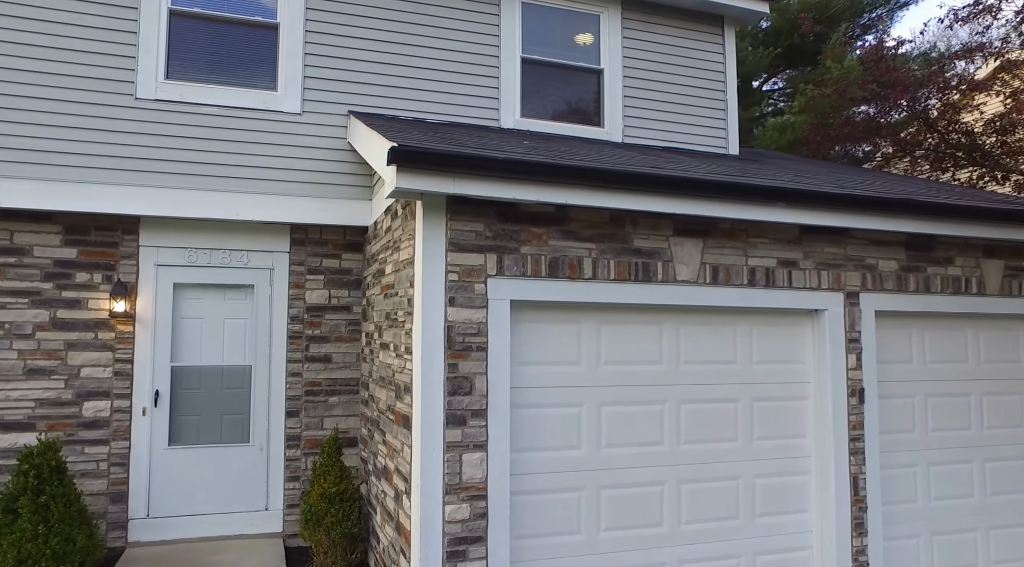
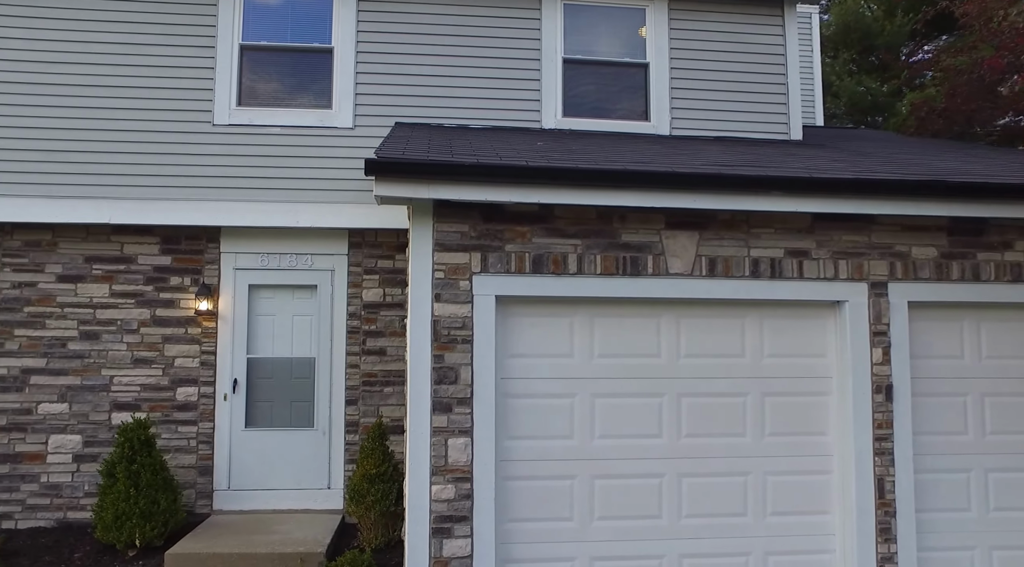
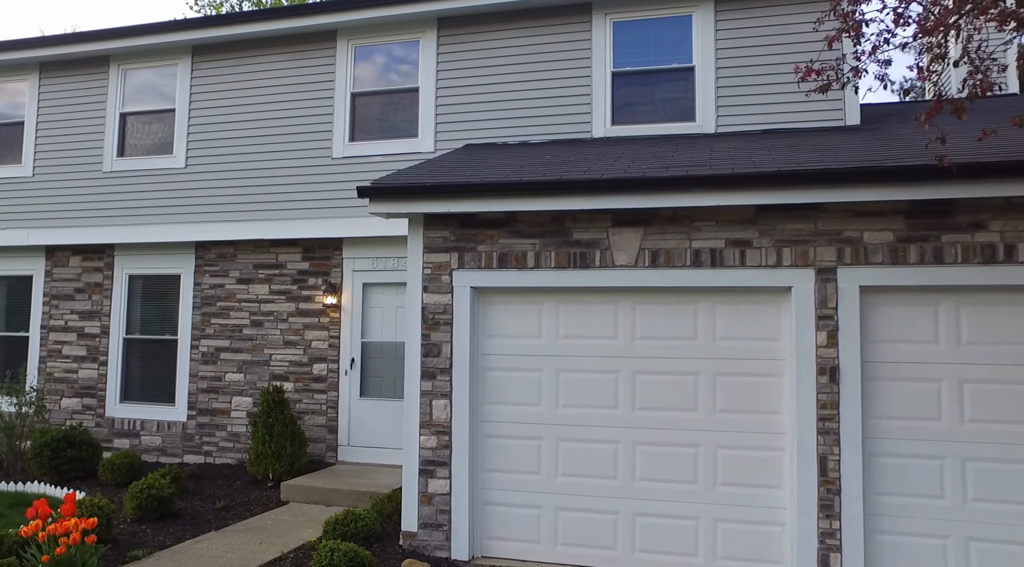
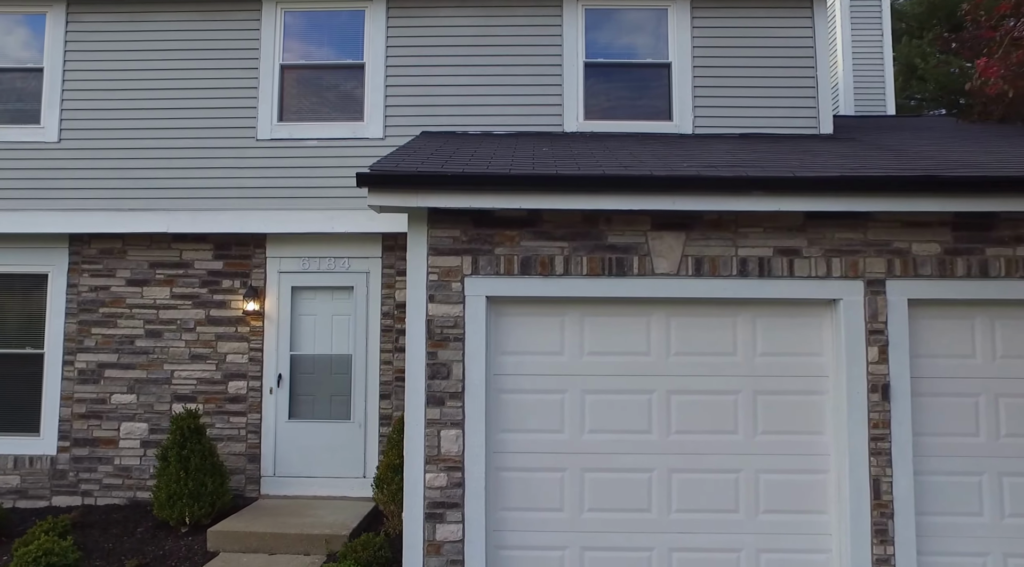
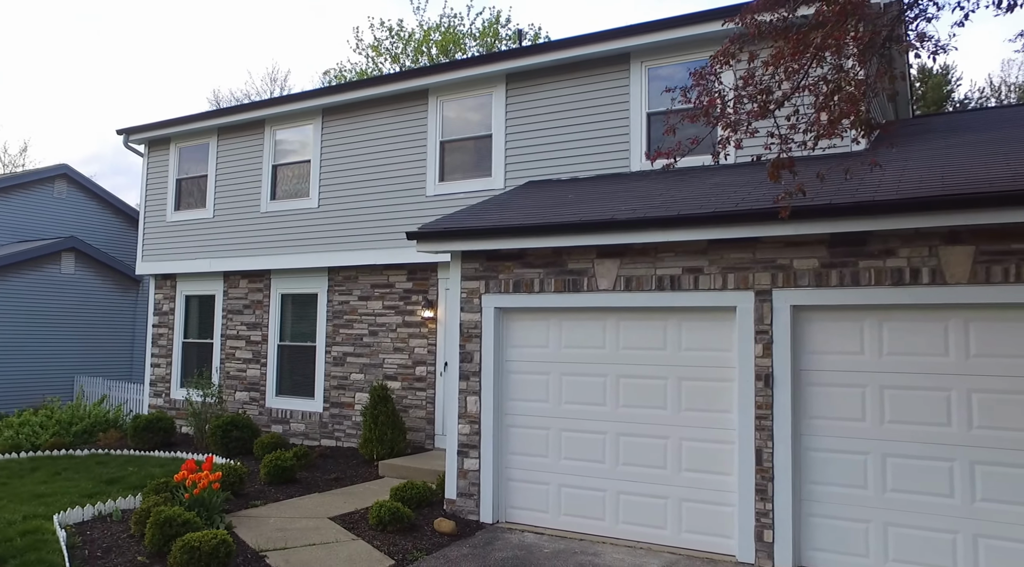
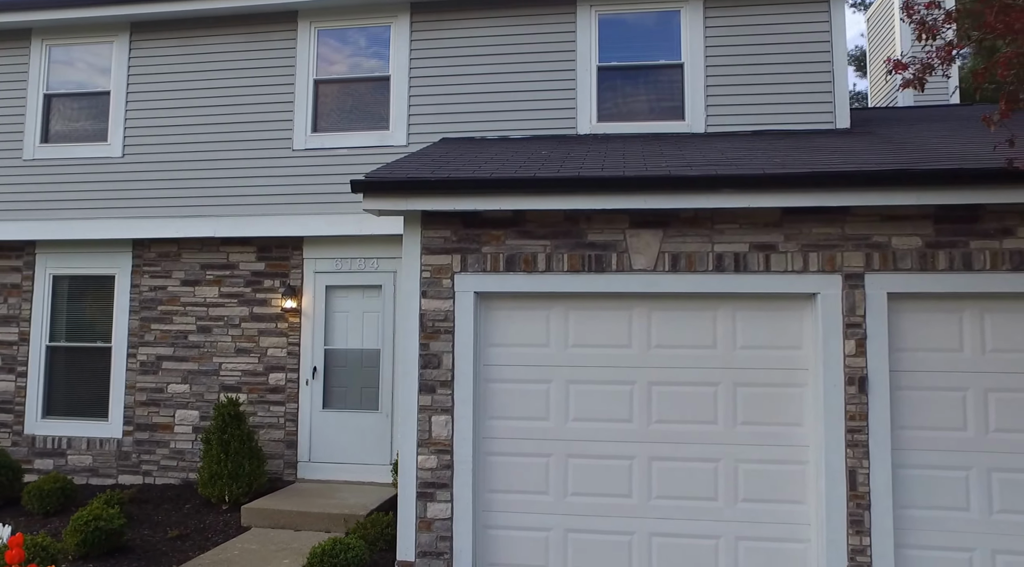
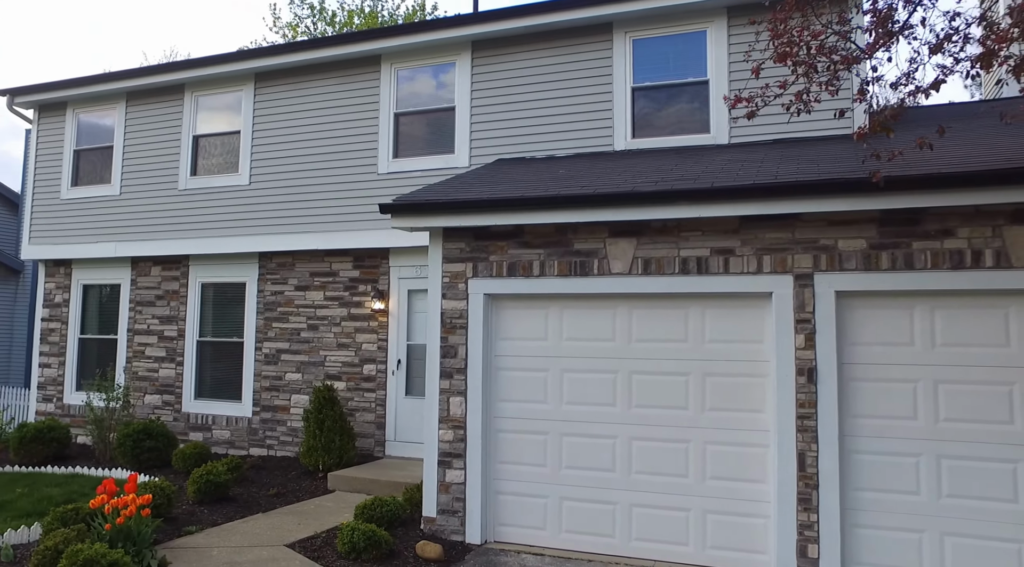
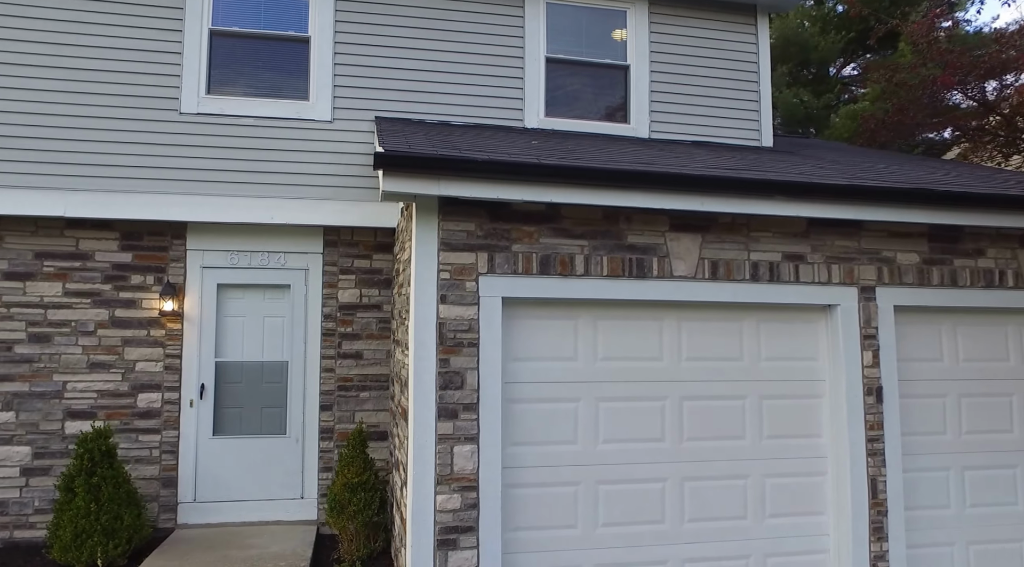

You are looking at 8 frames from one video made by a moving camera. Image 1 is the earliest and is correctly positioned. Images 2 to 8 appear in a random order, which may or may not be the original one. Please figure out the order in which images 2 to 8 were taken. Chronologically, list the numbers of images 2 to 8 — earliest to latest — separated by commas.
8, 2, 4, 6, 3, 7, 5
